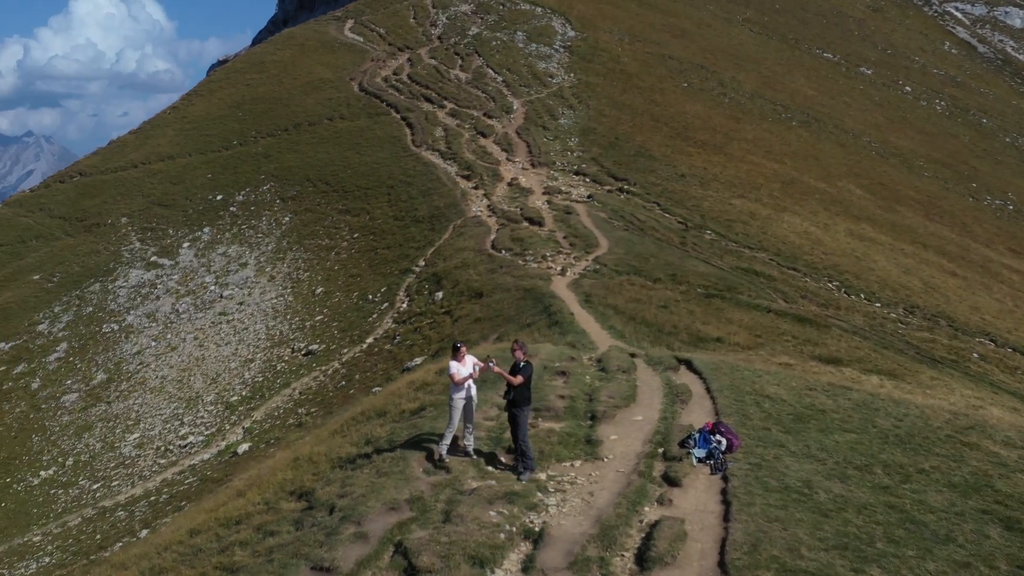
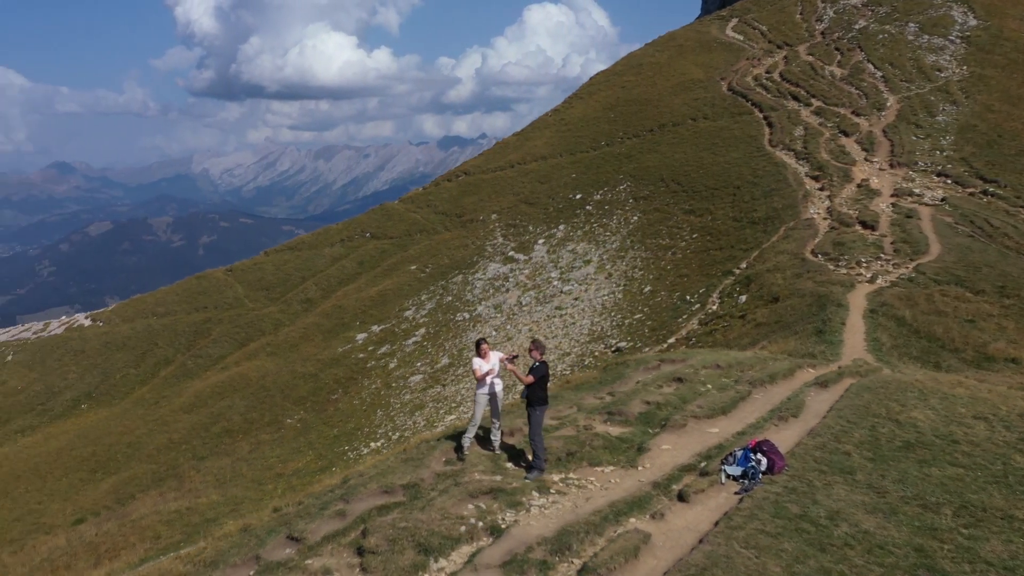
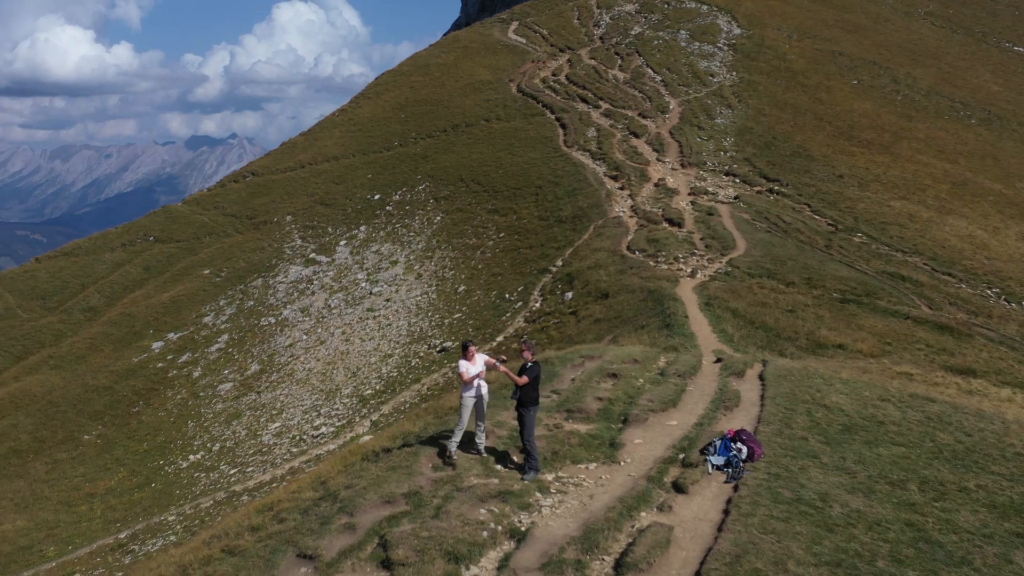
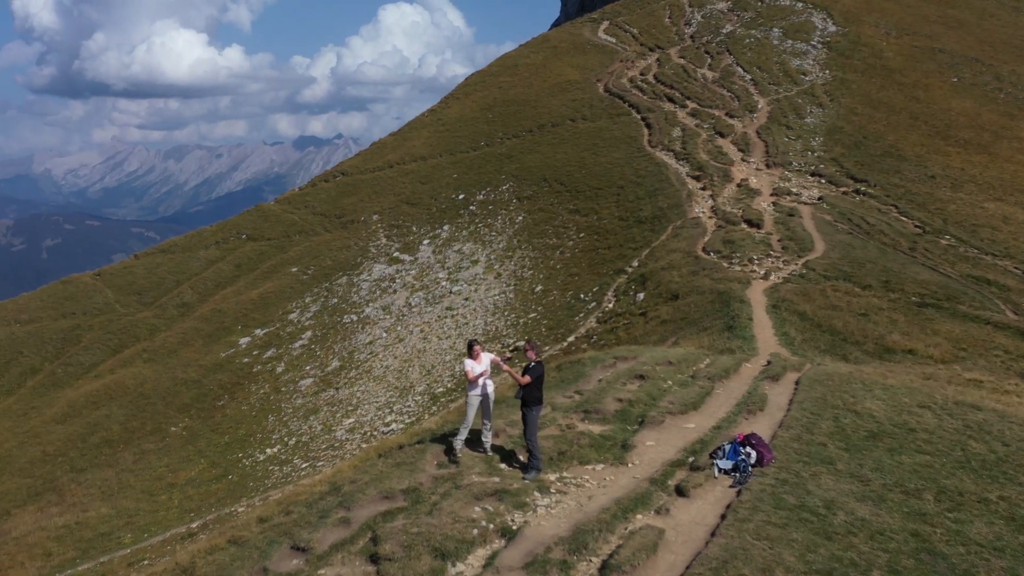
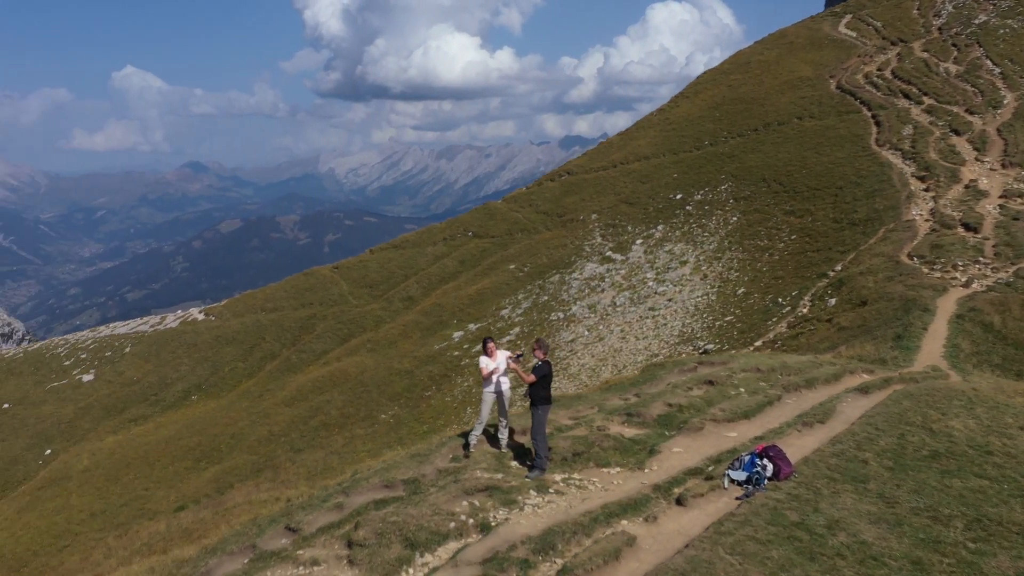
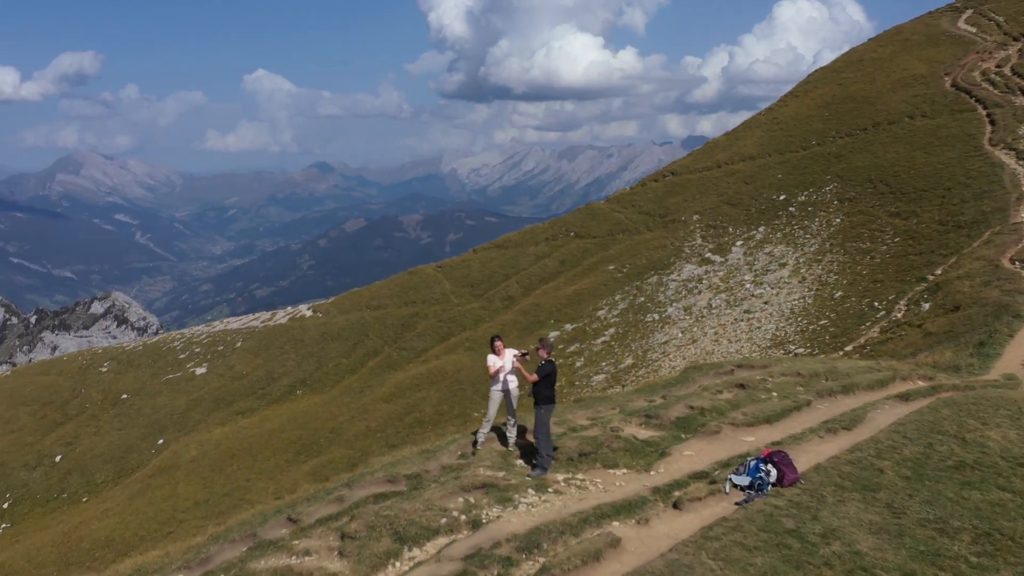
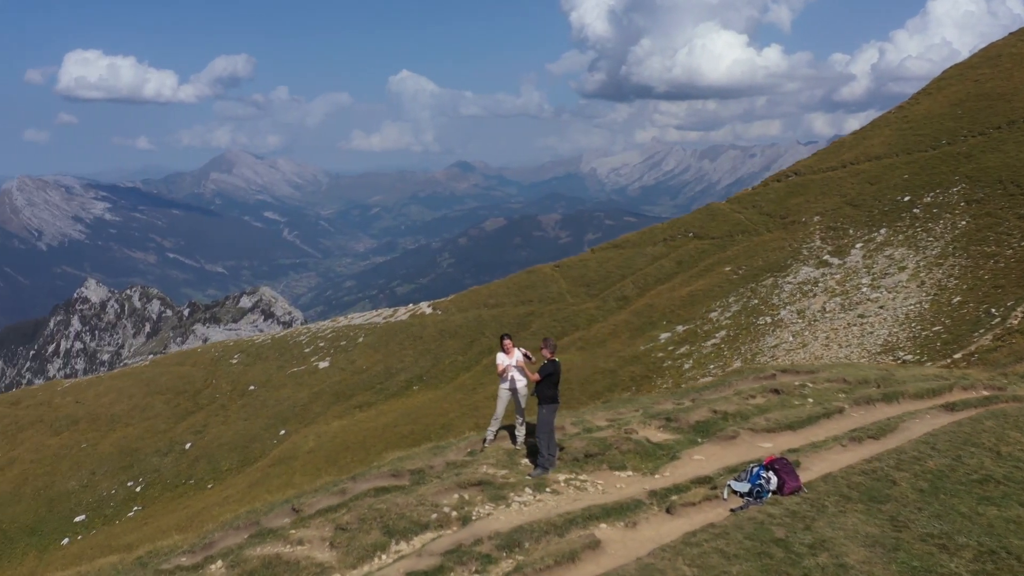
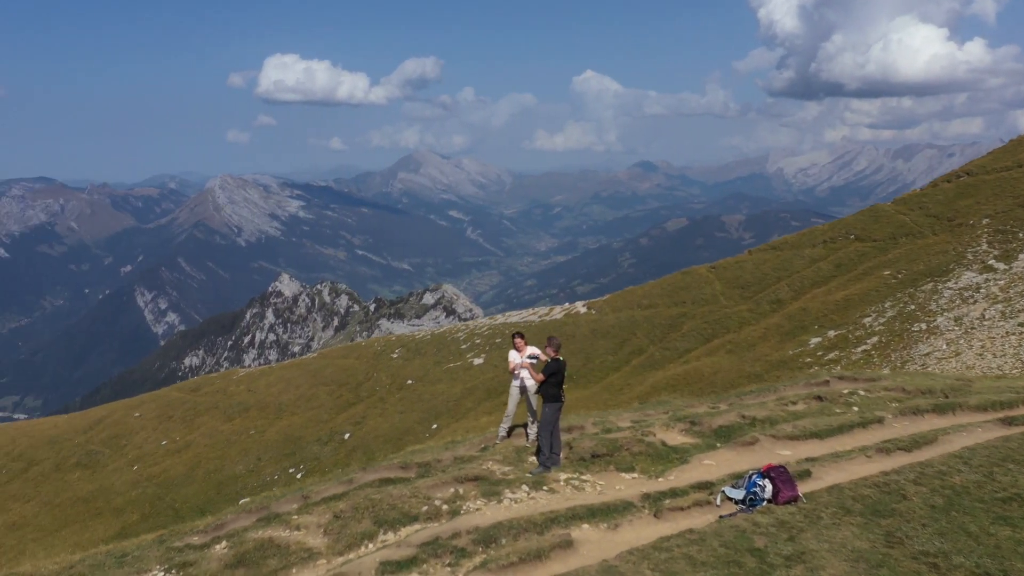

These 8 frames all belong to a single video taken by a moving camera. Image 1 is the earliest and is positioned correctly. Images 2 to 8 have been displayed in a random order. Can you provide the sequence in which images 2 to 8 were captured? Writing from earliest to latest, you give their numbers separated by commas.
3, 4, 2, 5, 6, 7, 8
